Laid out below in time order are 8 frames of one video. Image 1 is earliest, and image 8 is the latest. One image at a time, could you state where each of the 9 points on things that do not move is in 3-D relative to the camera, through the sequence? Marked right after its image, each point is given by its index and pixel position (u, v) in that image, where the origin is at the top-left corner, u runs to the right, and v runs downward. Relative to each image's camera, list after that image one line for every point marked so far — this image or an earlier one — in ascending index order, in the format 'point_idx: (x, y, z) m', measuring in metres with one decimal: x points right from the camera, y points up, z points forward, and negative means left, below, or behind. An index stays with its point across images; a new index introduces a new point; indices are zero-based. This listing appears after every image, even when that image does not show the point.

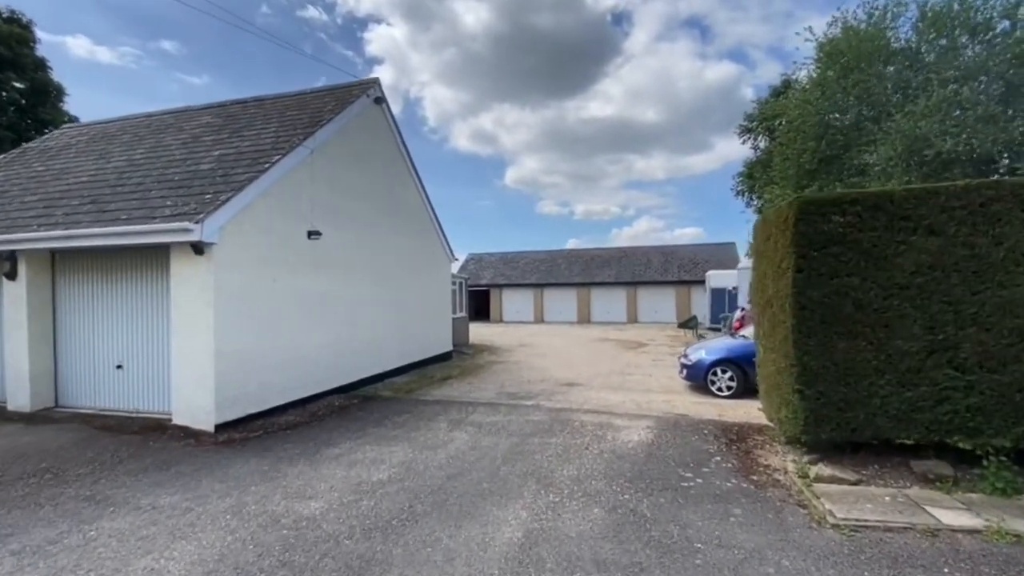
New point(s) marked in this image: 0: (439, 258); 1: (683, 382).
0: (-2.2, +0.8, +13.7) m
1: (+3.5, -1.9, +10.0) m
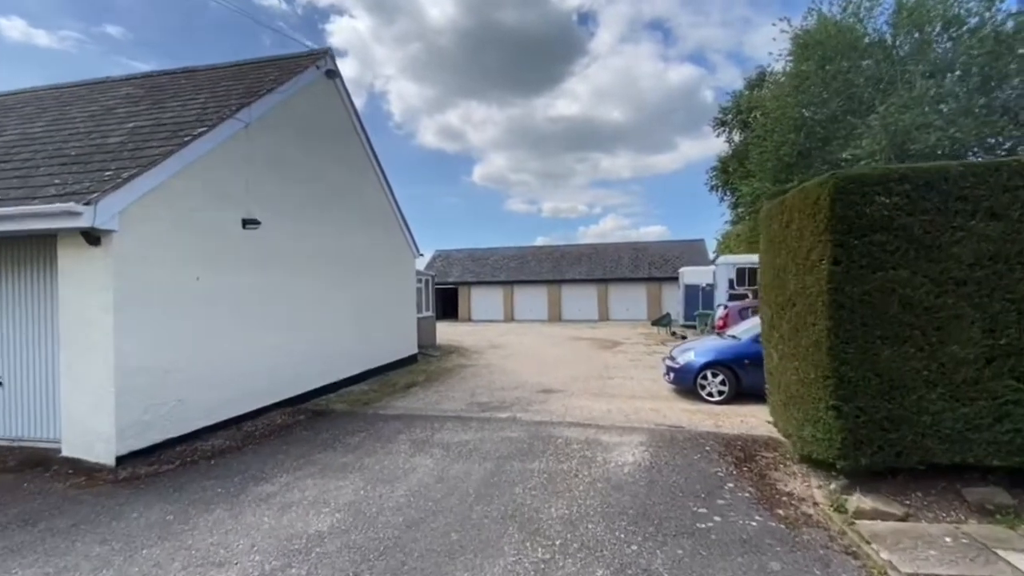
0: (-3.0, +0.9, +12.6) m
1: (+2.9, -1.8, +9.2) m
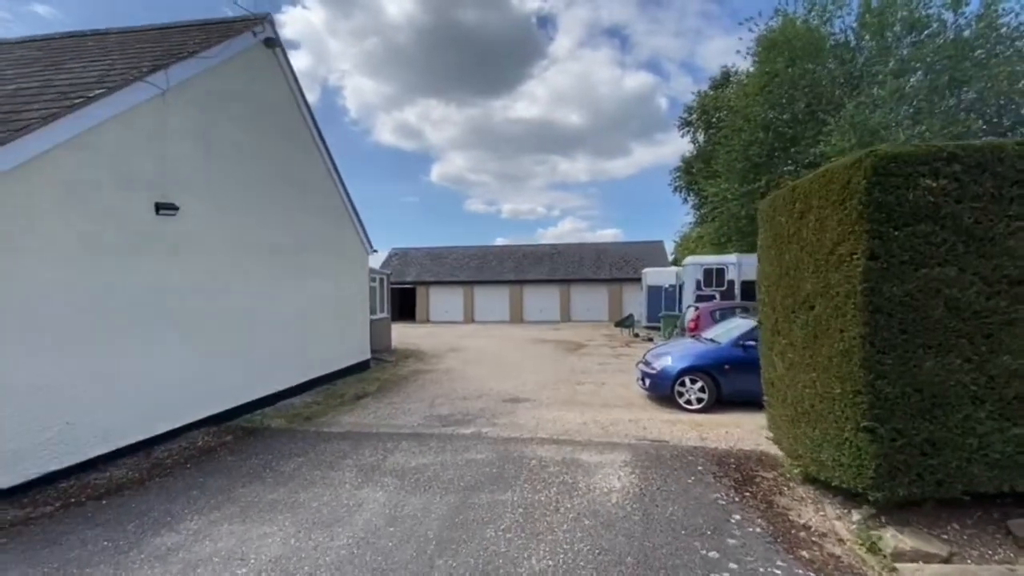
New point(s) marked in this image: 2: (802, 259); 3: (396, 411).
0: (-3.8, +0.9, +11.5) m
1: (+2.3, -1.9, +8.7) m
2: (+2.3, +0.2, +3.9) m
3: (-1.8, -2.0, +7.8) m
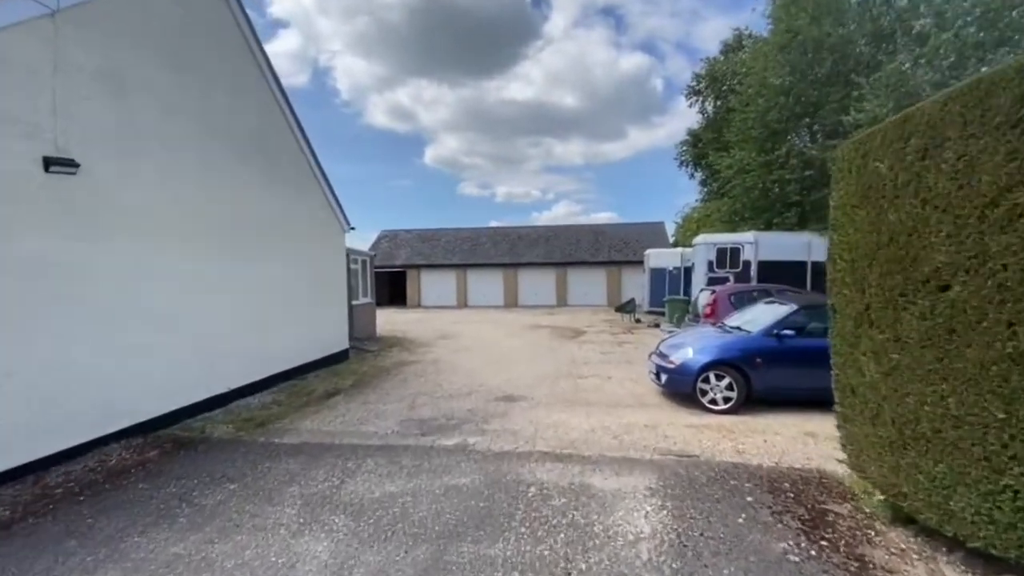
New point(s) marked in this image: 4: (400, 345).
0: (-4.0, +1.3, +10.2) m
1: (+2.2, -1.5, +7.5) m
2: (+2.2, +0.4, +2.7) m
3: (-1.9, -1.7, +6.6) m
4: (-3.0, -1.5, +13.3) m
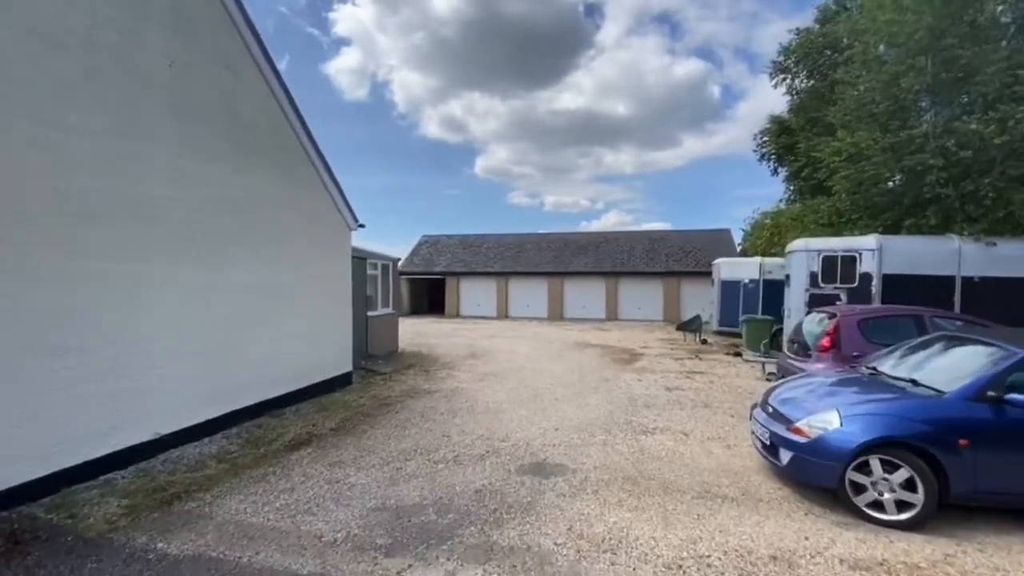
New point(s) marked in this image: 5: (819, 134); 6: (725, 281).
0: (-3.3, +1.1, +8.3) m
1: (+2.6, -1.8, +4.9) m
2: (+2.2, +0.2, +0.2) m
3: (-1.7, -1.8, +4.4) m
4: (-2.1, -1.8, +11.2) m
5: (+8.2, +4.1, +13.2) m
6: (+6.8, +0.2, +15.8) m
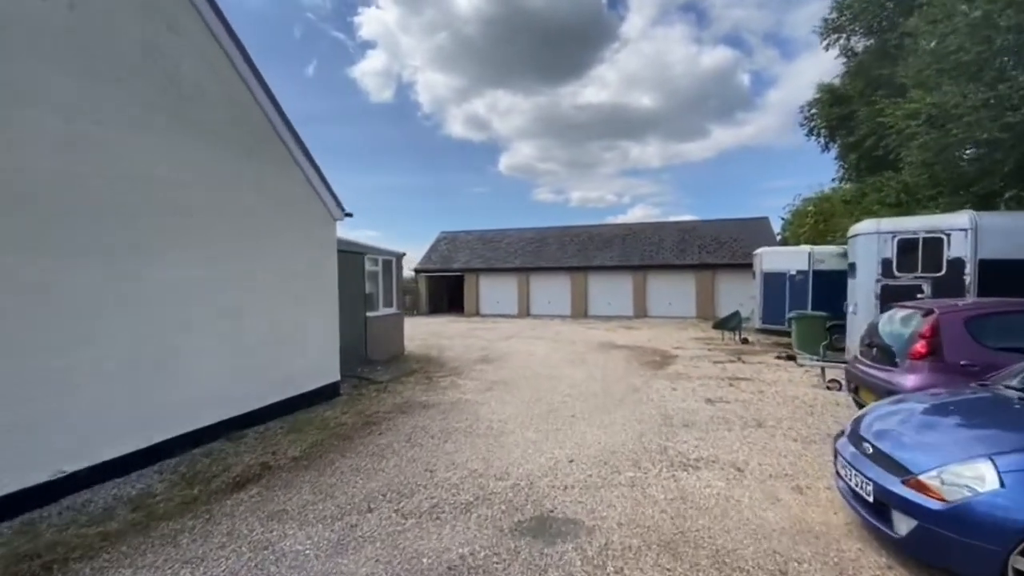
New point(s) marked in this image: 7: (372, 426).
0: (-3.2, +1.2, +7.1) m
1: (+2.5, -1.7, +3.5) m
2: (+1.8, +0.3, -1.3) m
3: (-1.7, -1.8, +3.2) m
4: (-1.8, -1.7, +10.0) m
5: (+8.5, +4.3, +11.4) m
6: (+7.3, +0.4, +14.1) m
7: (-1.8, -1.8, +6.4) m
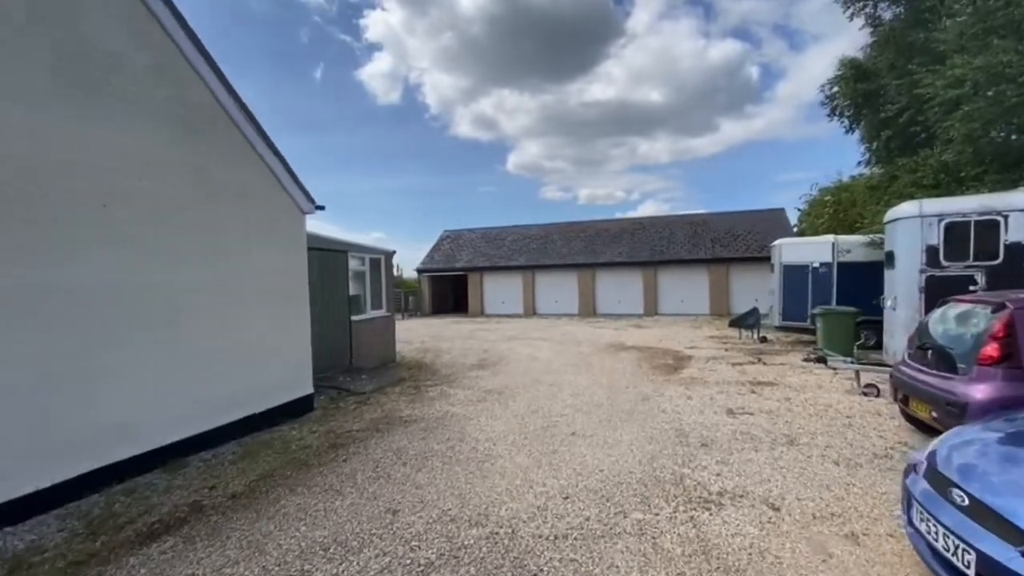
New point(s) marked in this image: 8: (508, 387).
0: (-3.3, +1.1, +6.3) m
1: (+2.3, -1.6, +2.6) m
2: (+1.5, +0.3, -2.2) m
3: (-1.9, -1.8, +2.4) m
4: (-1.9, -1.7, +9.2) m
5: (+8.4, +4.5, +10.3) m
6: (+7.3, +0.6, +13.0) m
7: (-1.9, -1.8, +5.6) m
8: (-0.1, -1.7, +8.6) m
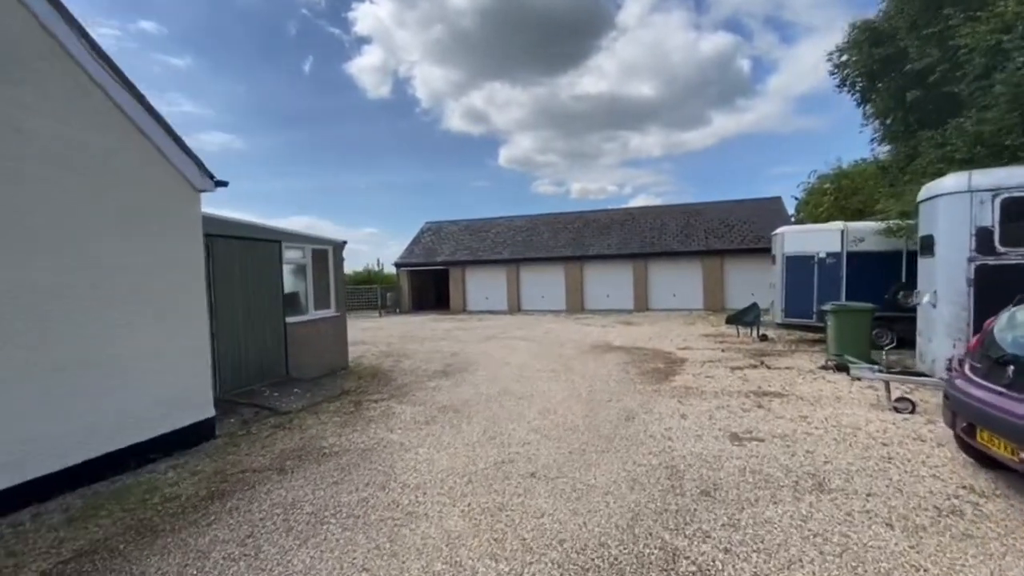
0: (-3.9, +1.1, +4.8) m
1: (+1.8, -1.6, +1.2) m
2: (+1.1, +0.3, -3.6) m
3: (-2.4, -1.8, +1.0) m
4: (-2.5, -1.6, +7.8) m
5: (+7.7, +4.6, +9.0) m
6: (+6.7, +0.8, +11.7) m
7: (-2.5, -1.8, +4.1) m
8: (-0.6, -1.7, +7.2) m
